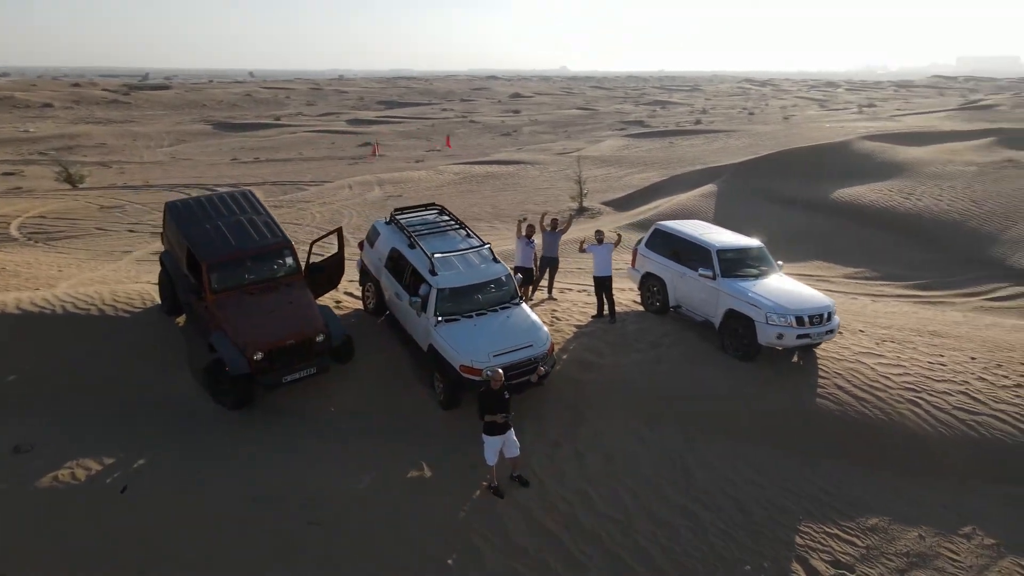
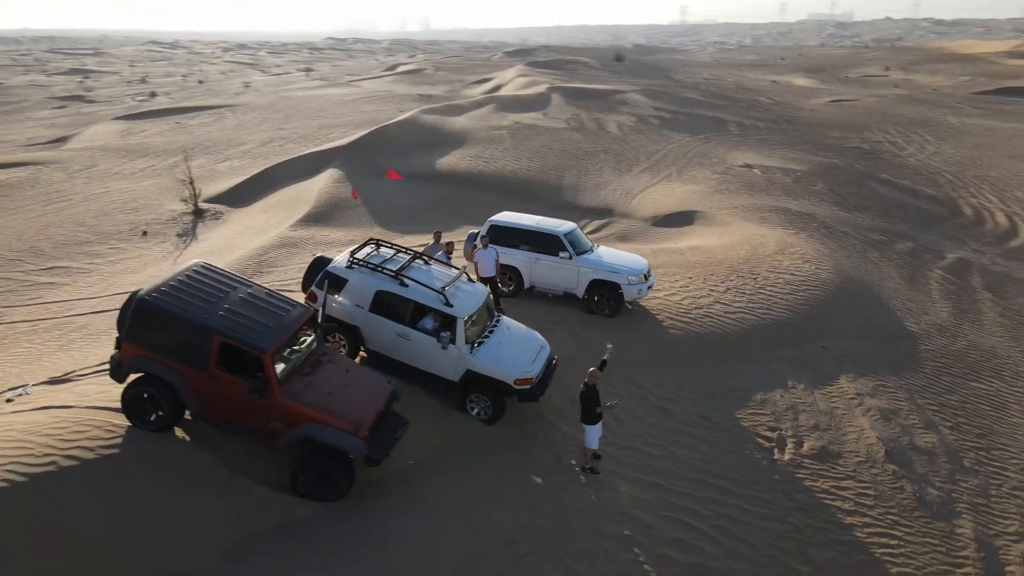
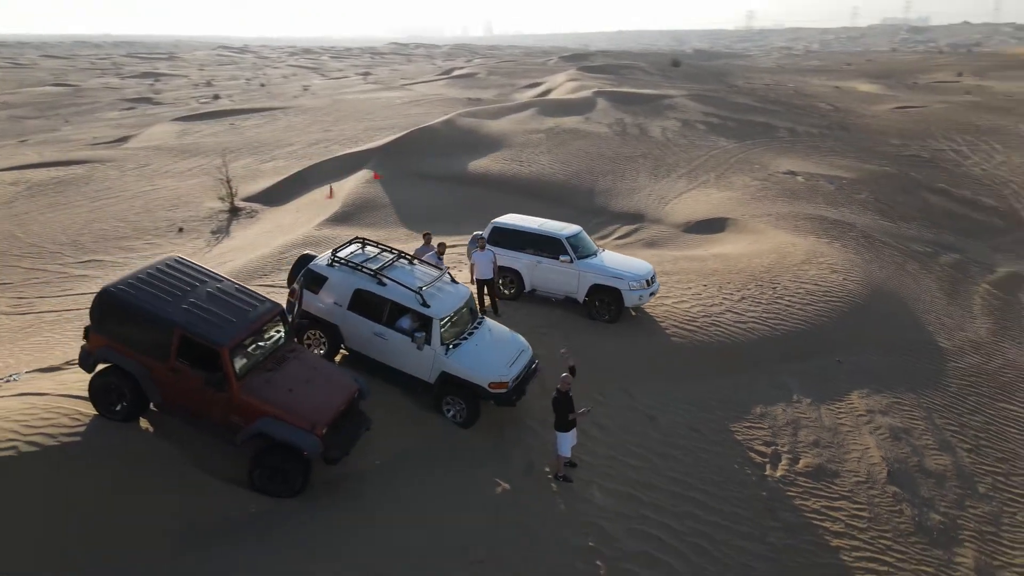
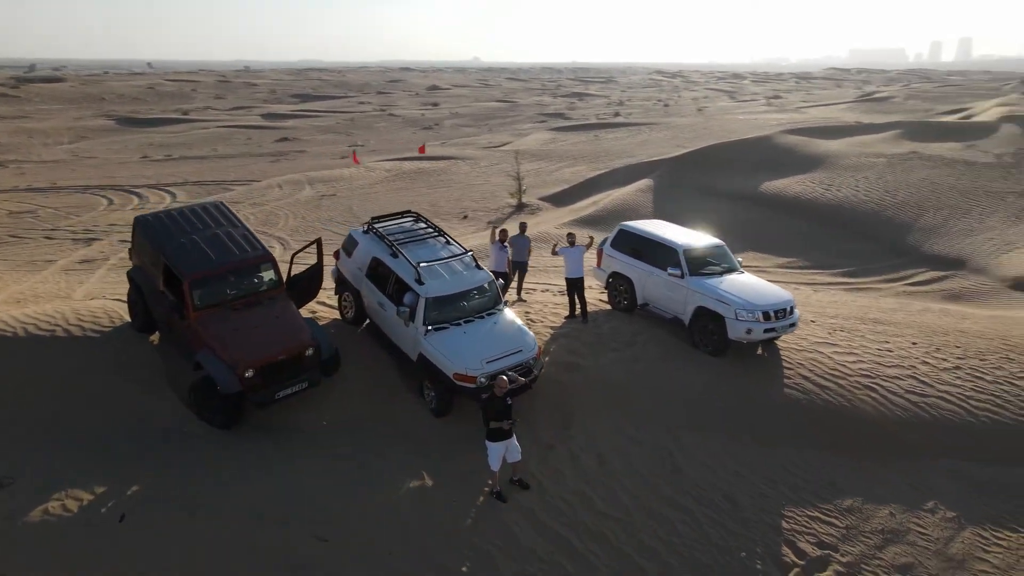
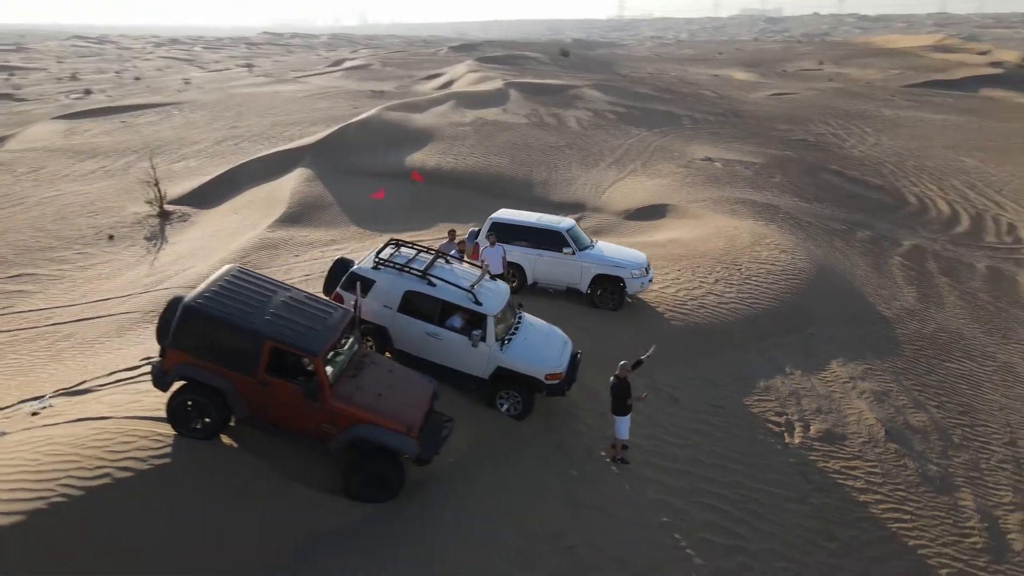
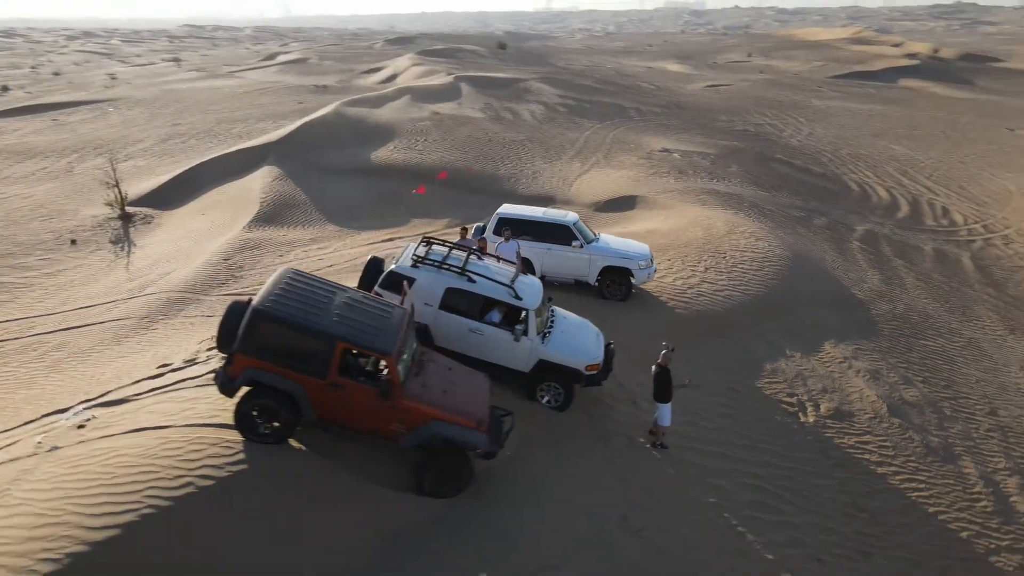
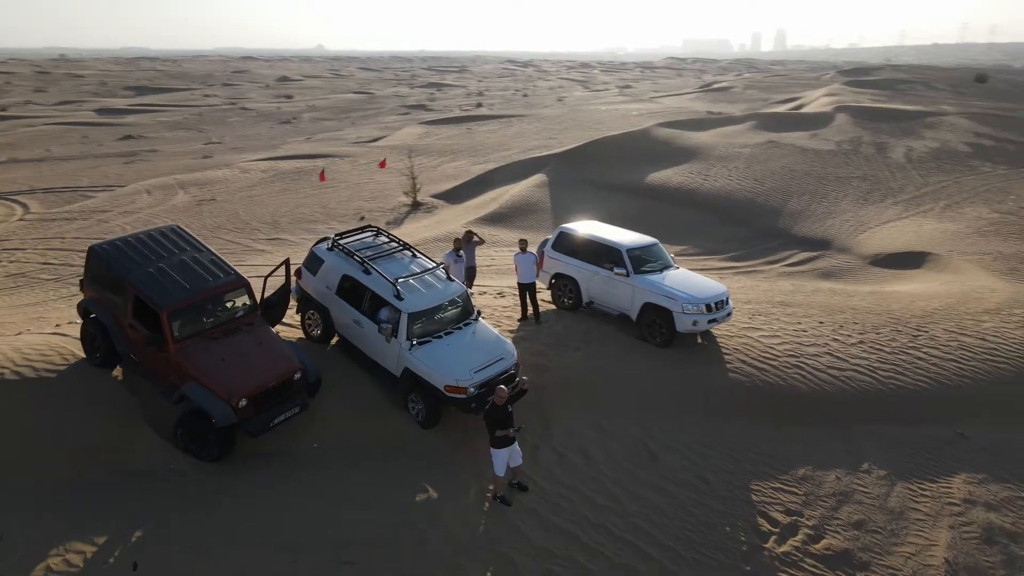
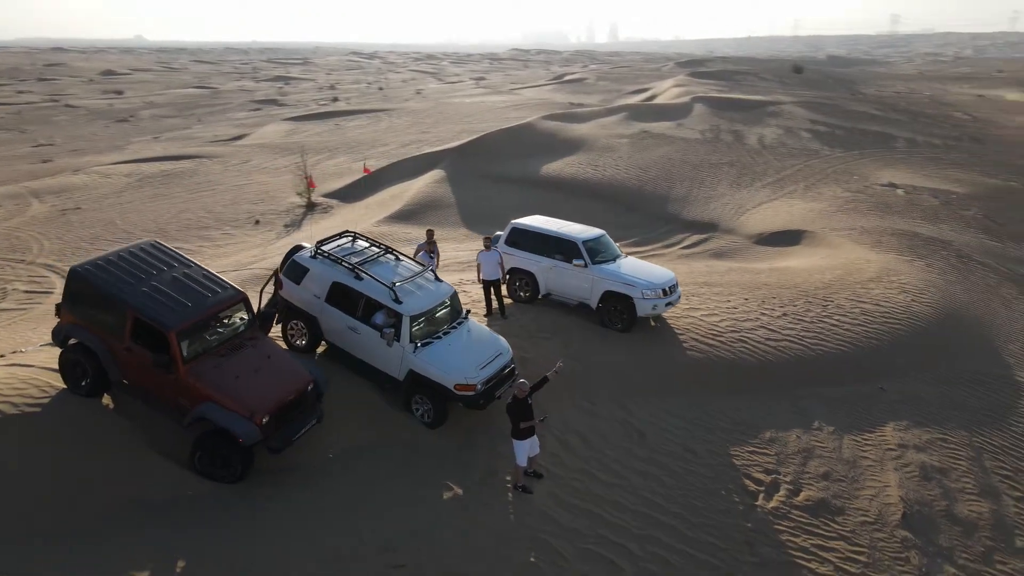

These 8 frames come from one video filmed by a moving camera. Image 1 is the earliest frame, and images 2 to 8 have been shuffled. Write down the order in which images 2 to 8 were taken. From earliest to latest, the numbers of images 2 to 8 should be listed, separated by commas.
4, 7, 8, 3, 2, 5, 6
